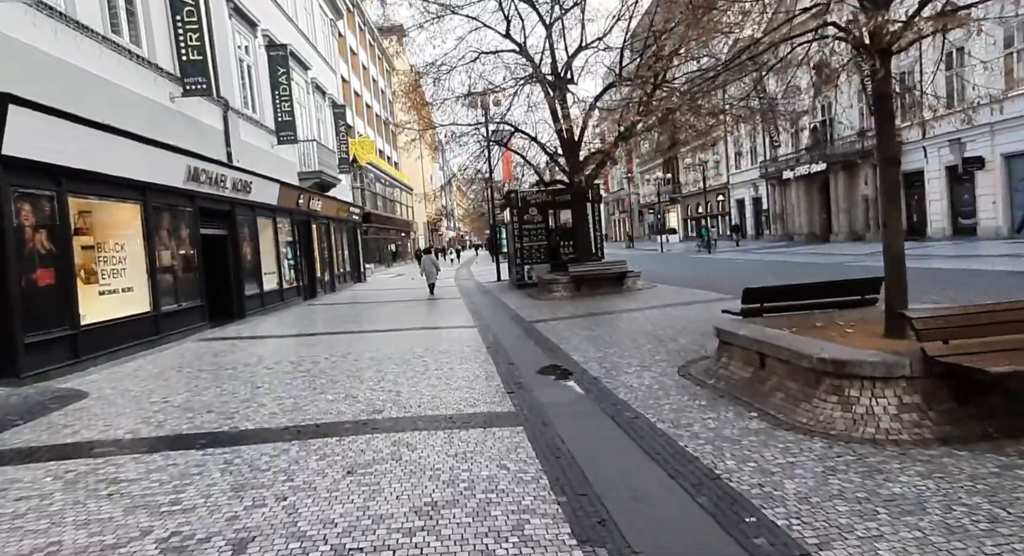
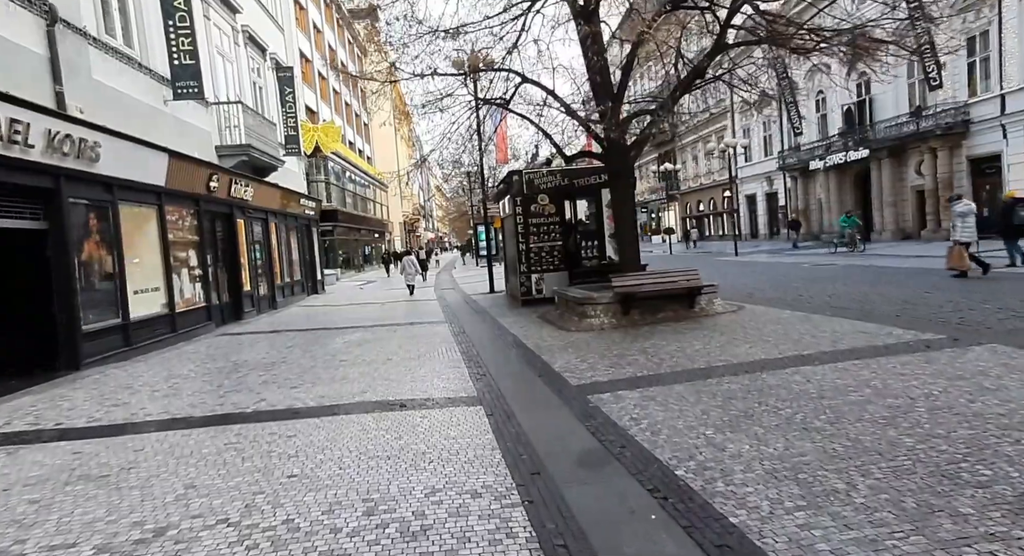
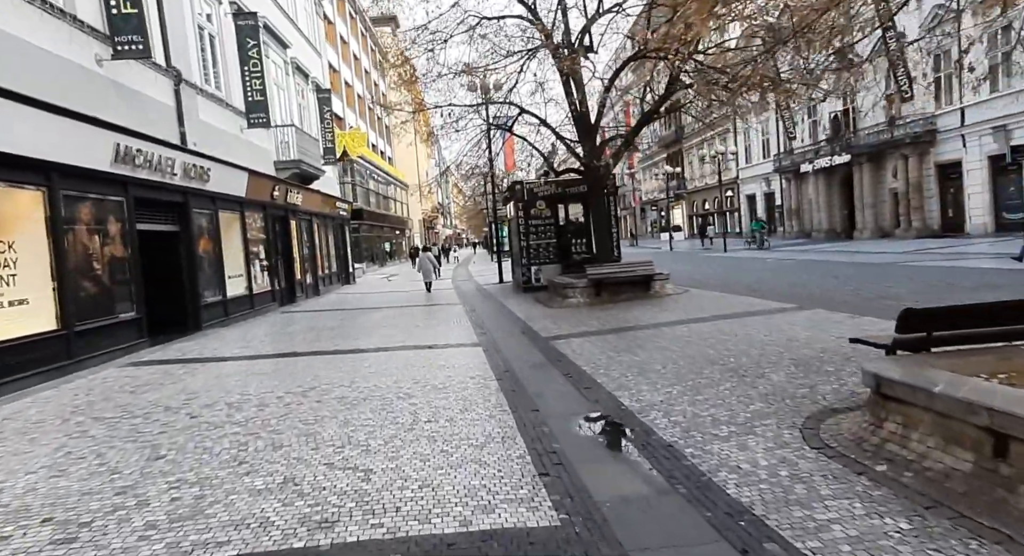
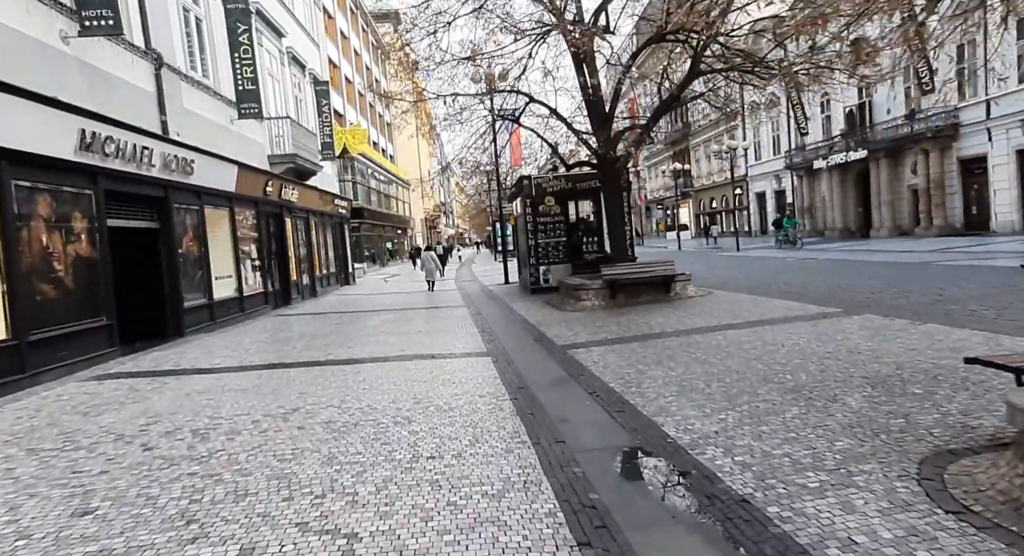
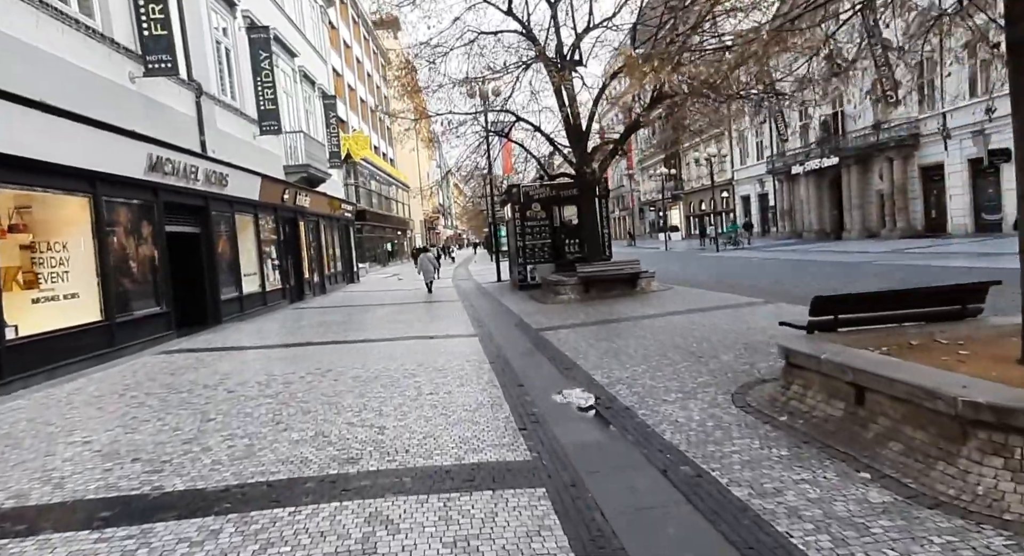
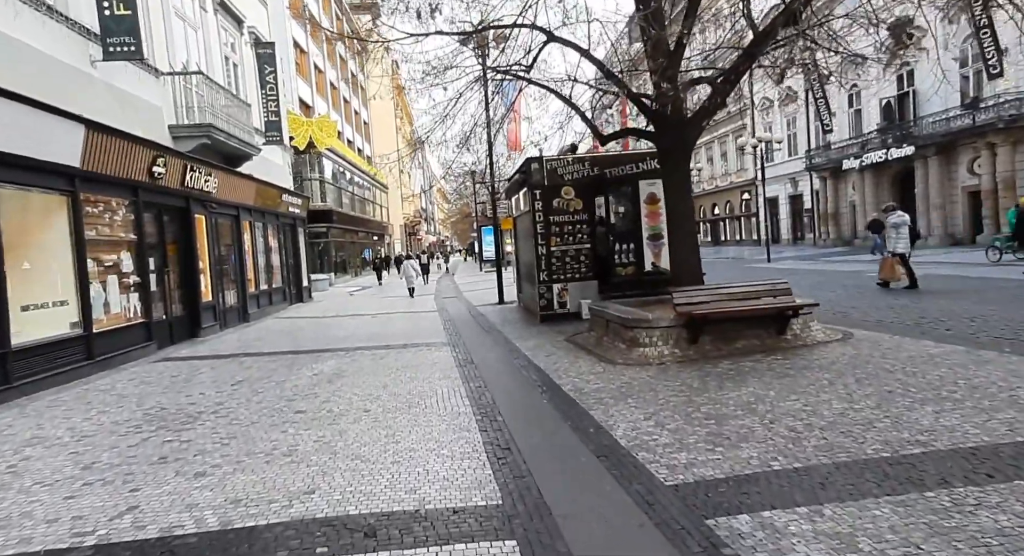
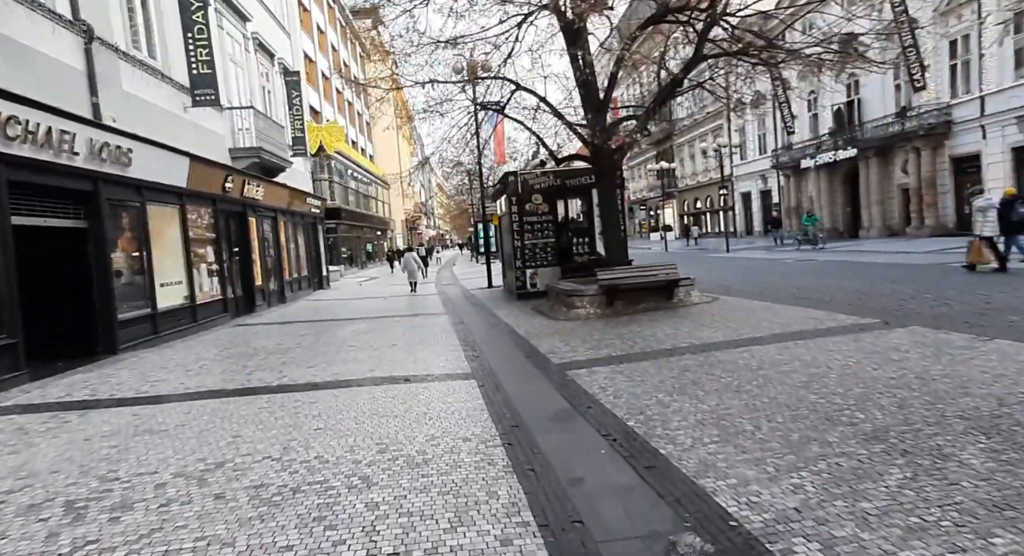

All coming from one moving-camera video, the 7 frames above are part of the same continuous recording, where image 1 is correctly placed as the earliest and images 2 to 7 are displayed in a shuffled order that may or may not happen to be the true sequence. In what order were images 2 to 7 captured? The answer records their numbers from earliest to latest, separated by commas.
5, 3, 4, 7, 2, 6
